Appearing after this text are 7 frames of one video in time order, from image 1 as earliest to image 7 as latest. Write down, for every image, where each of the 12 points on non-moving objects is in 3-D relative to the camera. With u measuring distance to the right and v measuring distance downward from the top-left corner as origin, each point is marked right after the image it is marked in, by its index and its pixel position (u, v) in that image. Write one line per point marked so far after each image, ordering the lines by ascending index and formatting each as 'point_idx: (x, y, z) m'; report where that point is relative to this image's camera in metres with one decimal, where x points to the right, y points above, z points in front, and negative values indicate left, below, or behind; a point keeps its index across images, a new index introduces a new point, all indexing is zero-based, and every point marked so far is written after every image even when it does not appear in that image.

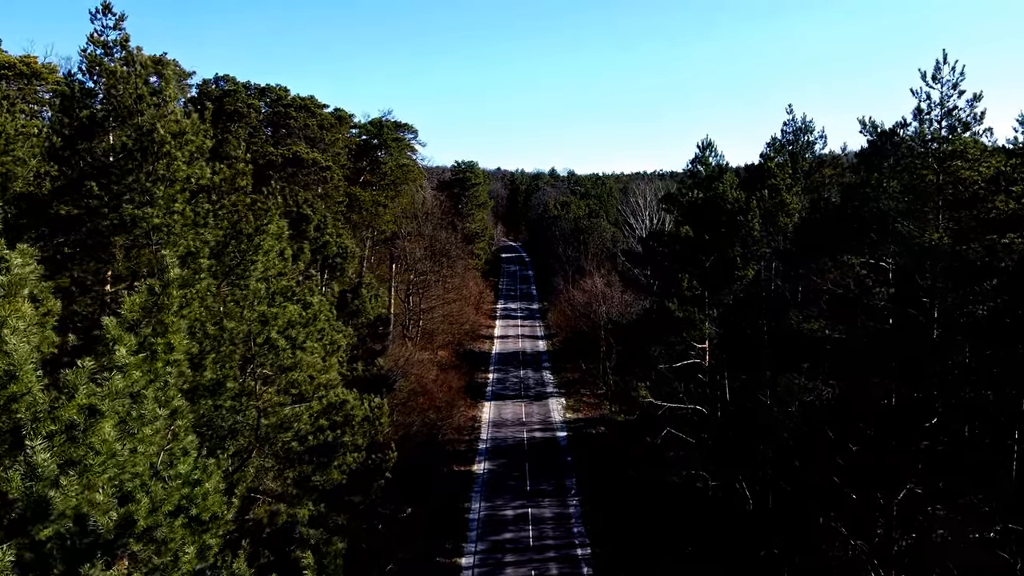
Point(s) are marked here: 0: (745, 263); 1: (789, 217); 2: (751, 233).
0: (+6.8, +0.7, +17.9) m
1: (+8.3, +2.2, +18.4) m
2: (+6.9, +1.6, +17.7) m
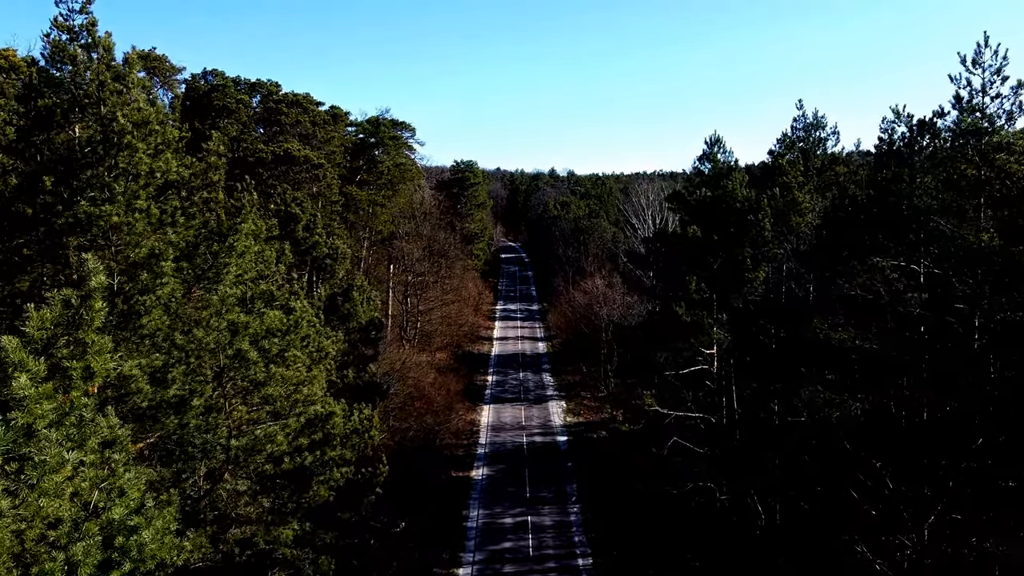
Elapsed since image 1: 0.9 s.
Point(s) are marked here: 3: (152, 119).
0: (+6.8, +0.6, +17.0) m
1: (+8.3, +2.1, +17.5) m
2: (+6.9, +1.5, +16.9) m
3: (-5.8, +2.7, +9.7) m
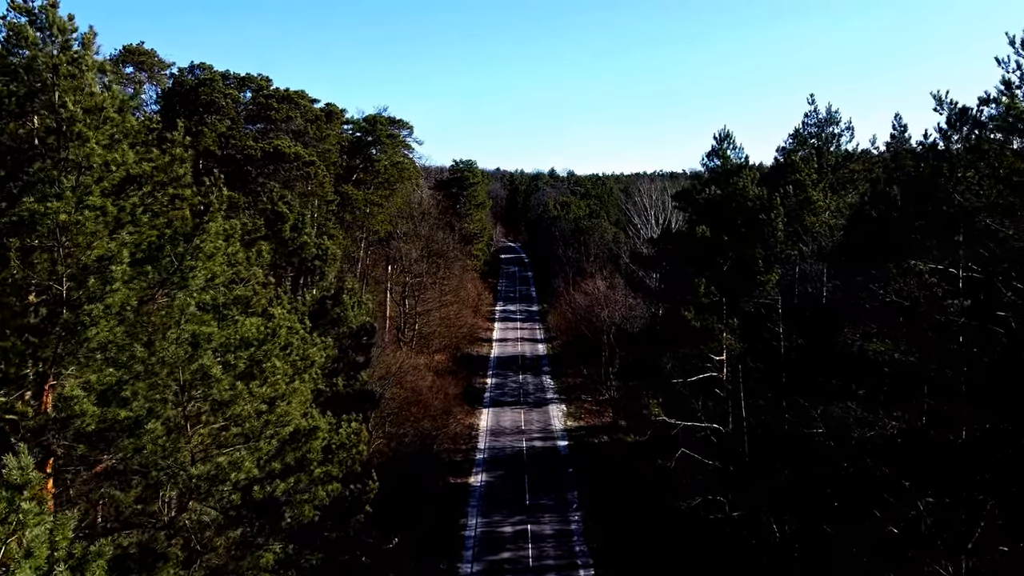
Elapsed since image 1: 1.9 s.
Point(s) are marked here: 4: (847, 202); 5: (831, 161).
0: (+6.8, +0.5, +16.1) m
1: (+8.3, +2.0, +16.6) m
2: (+6.9, +1.4, +16.0) m
3: (-5.9, +2.6, +8.8) m
4: (+10.1, +2.6, +18.4) m
5: (+10.2, +4.1, +19.3) m
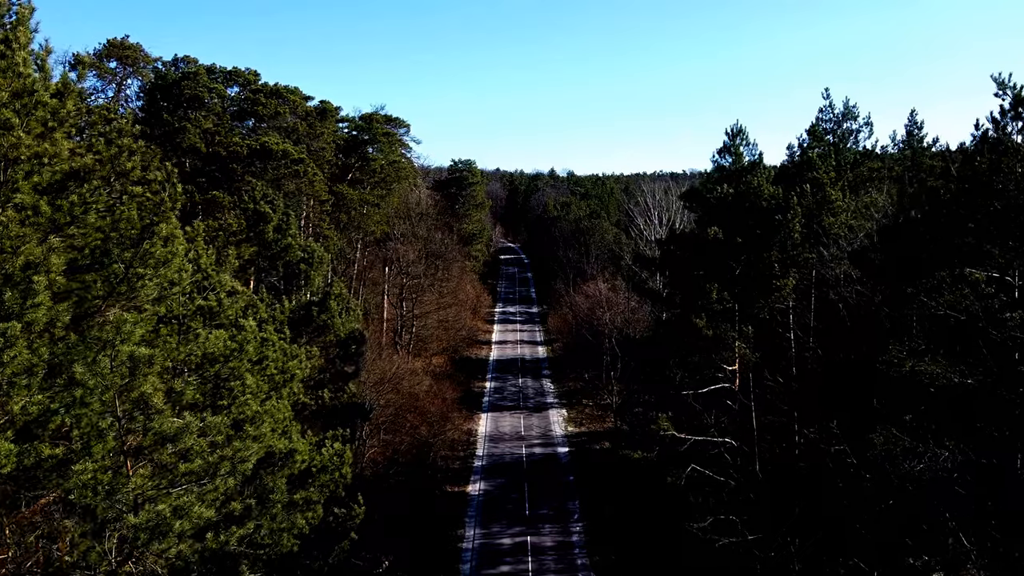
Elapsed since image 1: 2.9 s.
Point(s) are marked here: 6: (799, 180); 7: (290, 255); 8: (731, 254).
0: (+6.7, +0.4, +15.0) m
1: (+8.3, +1.8, +15.5) m
2: (+6.8, +1.3, +14.9) m
3: (-5.9, +2.5, +7.8) m
4: (+10.1, +2.5, +17.3) m
5: (+10.2, +3.9, +18.3) m
6: (+8.4, +3.1, +17.8) m
7: (-6.4, +1.0, +17.6) m
8: (+5.7, +0.9, +16.0) m
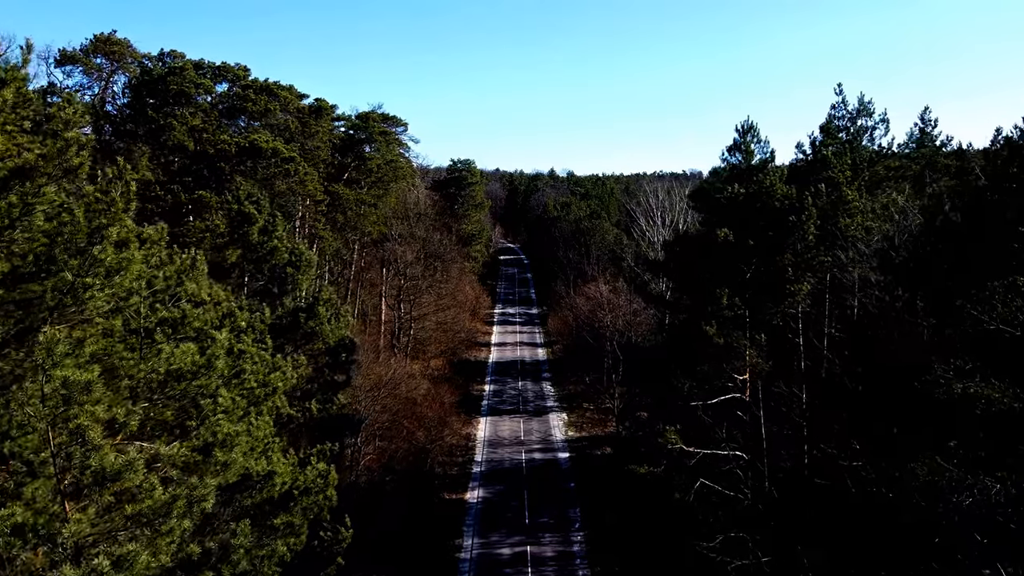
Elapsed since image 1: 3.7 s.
0: (+6.7, +0.3, +14.2) m
1: (+8.2, +1.7, +14.7) m
2: (+6.8, +1.2, +14.1) m
3: (-5.9, +2.4, +6.9) m
4: (+10.1, +2.3, +16.5) m
5: (+10.1, +3.8, +17.5) m
6: (+8.4, +3.0, +17.0) m
7: (-6.4, +0.8, +16.8) m
8: (+5.7, +0.8, +15.2) m
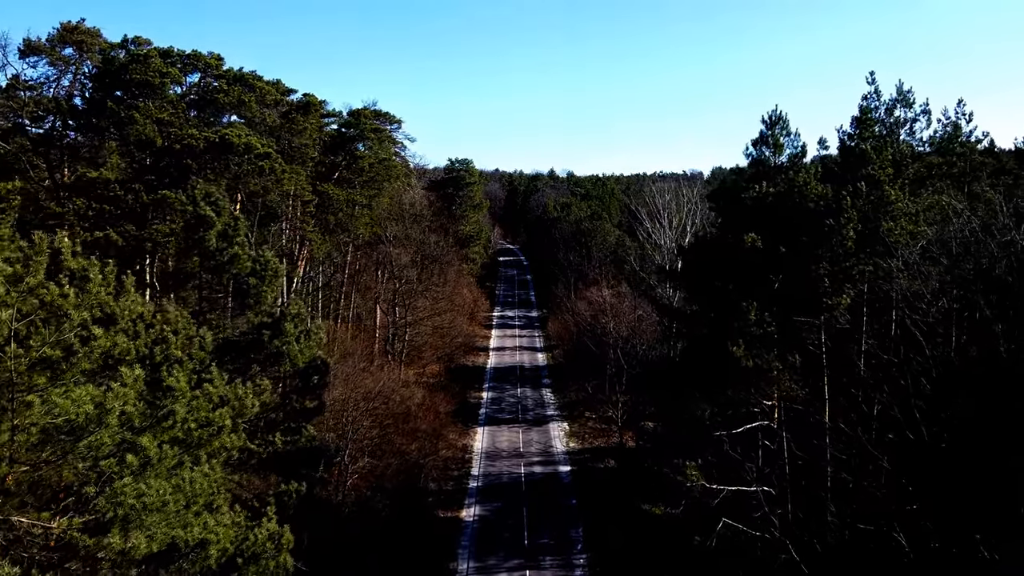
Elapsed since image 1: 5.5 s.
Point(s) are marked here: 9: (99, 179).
0: (+6.6, 0.0, +12.3) m
1: (+8.2, +1.4, +12.8) m
2: (+6.7, +0.9, +12.2) m
3: (-6.0, +2.1, +5.0) m
4: (+10.0, +2.1, +14.6) m
5: (+10.1, +3.5, +15.6) m
6: (+8.3, +2.7, +15.1) m
7: (-6.5, +0.6, +14.9) m
8: (+5.6, +0.5, +13.3) m
9: (-11.9, +3.1, +17.4) m
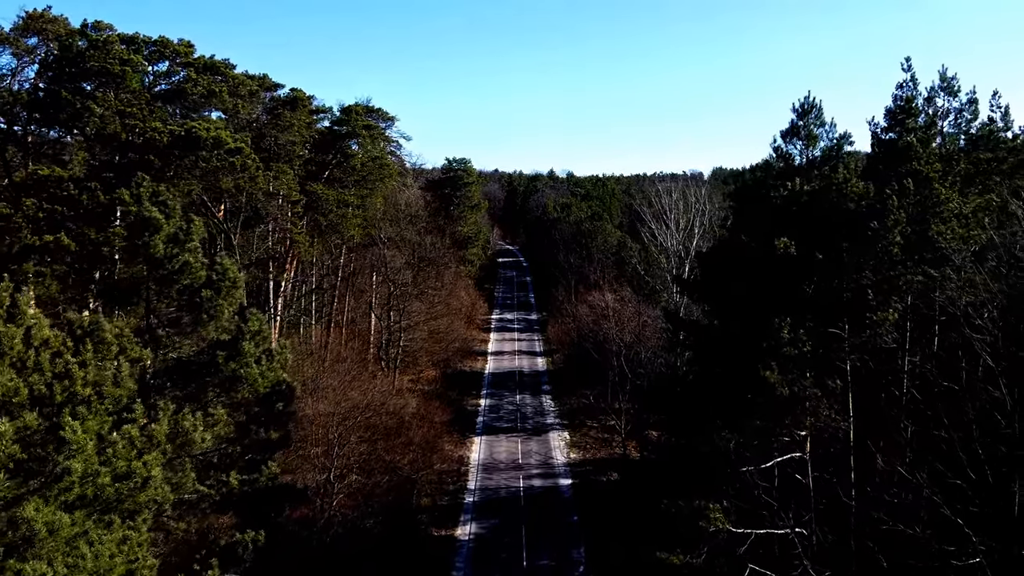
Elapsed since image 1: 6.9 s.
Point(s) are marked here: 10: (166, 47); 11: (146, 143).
0: (+6.5, -0.2, +10.6) m
1: (+8.1, +1.2, +11.1) m
2: (+6.6, +0.6, +10.5) m
3: (-6.1, +1.9, +3.3) m
4: (+9.9, +1.8, +12.9) m
5: (+10.0, +3.3, +13.9) m
6: (+8.2, +2.5, +13.4) m
7: (-6.6, +0.3, +13.2) m
8: (+5.5, +0.3, +11.6) m
9: (-12.0, +2.9, +15.7) m
10: (-10.9, +7.6, +19.2) m
11: (-10.3, +4.1, +17.1) m
